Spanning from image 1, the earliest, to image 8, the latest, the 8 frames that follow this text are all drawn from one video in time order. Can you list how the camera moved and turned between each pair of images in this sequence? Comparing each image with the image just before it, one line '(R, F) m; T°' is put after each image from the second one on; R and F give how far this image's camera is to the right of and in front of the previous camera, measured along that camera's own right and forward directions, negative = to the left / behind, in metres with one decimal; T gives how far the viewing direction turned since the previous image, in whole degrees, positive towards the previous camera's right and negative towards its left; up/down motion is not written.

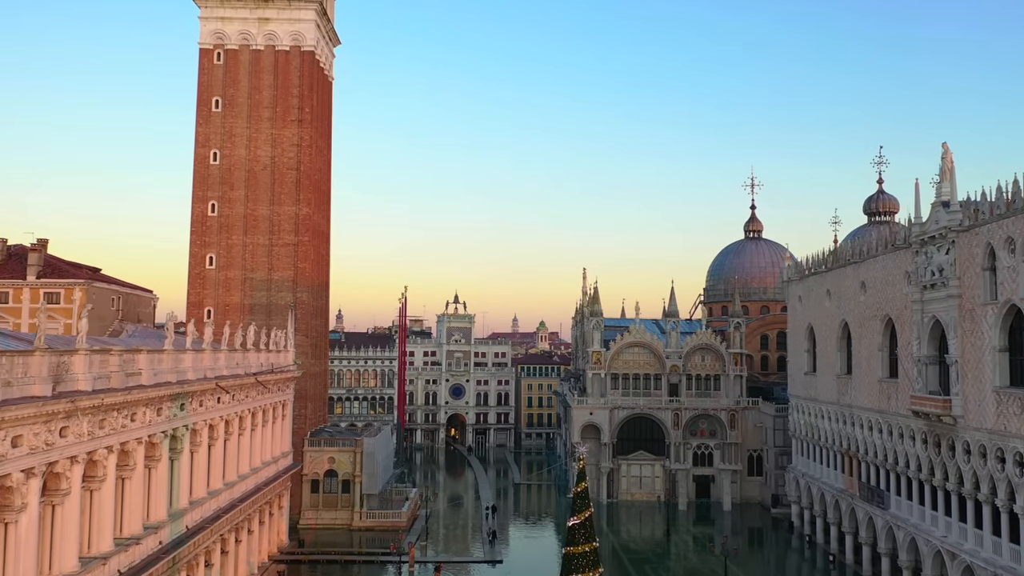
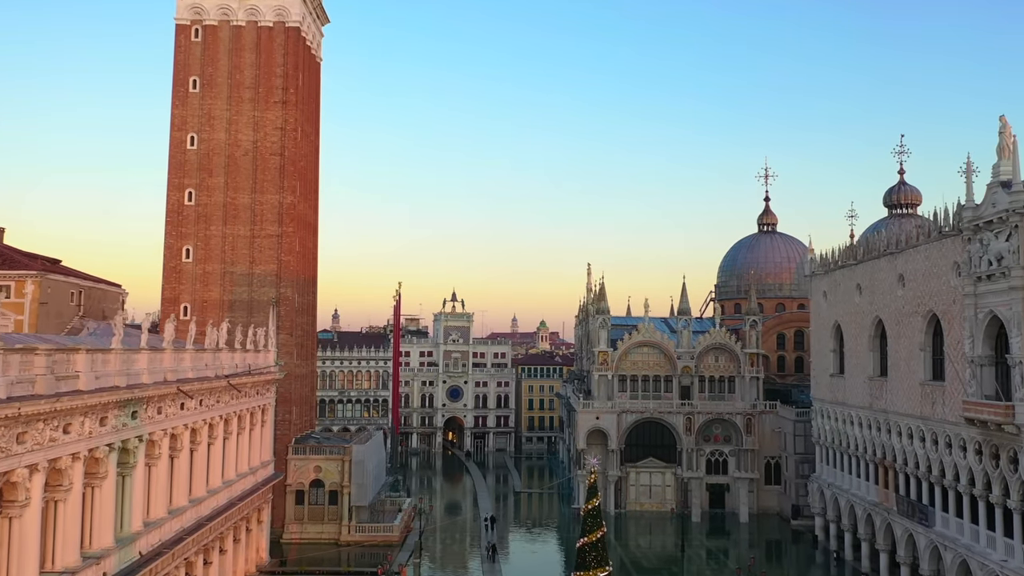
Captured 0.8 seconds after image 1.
(-0.1, +4.7) m; 0°
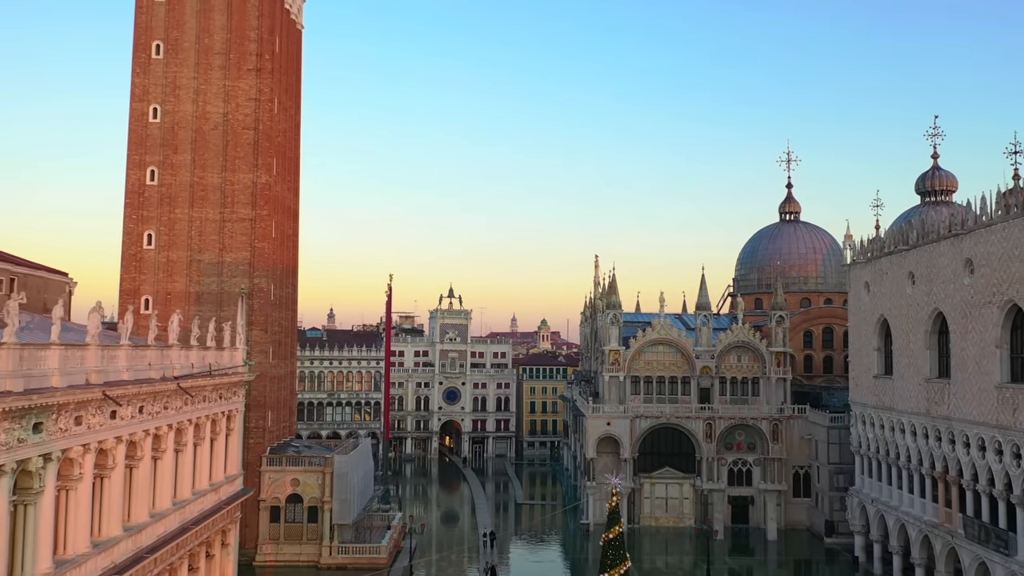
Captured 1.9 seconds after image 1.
(-0.2, +6.4) m; 0°
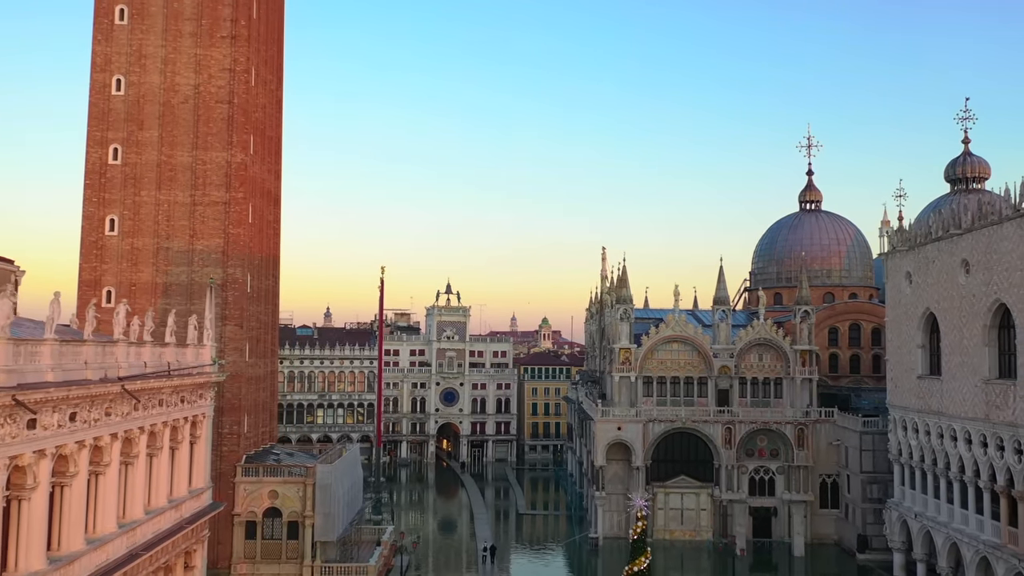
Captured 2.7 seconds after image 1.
(-0.1, +5.0) m; 0°
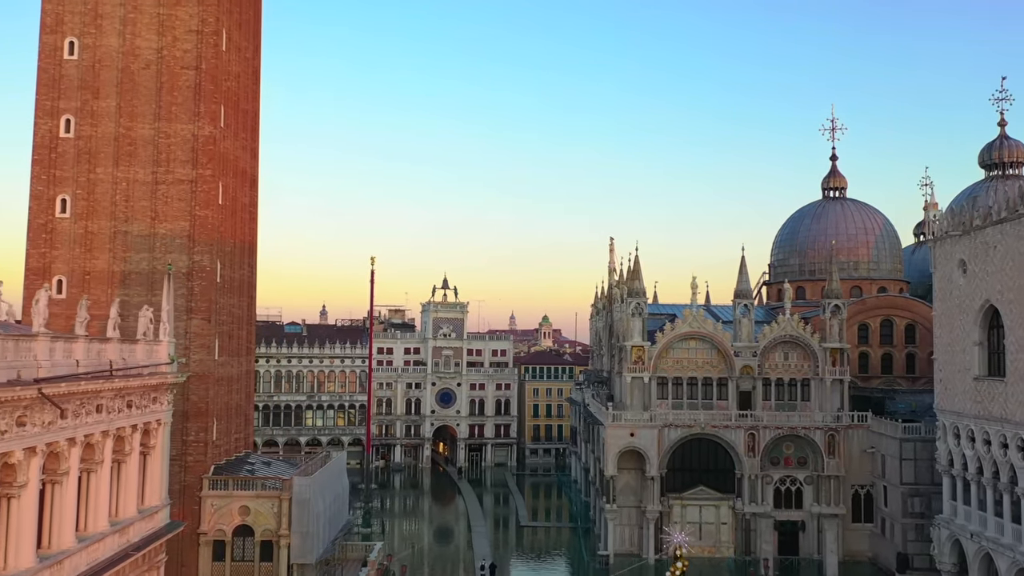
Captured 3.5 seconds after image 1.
(-0.2, +5.2) m; 0°
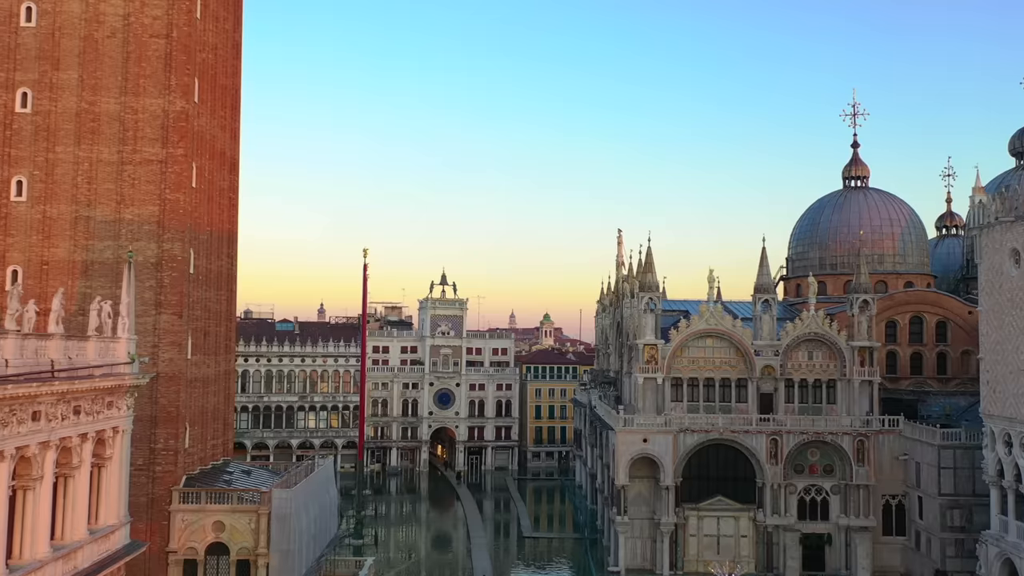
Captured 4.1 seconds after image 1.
(-0.1, +3.9) m; 0°
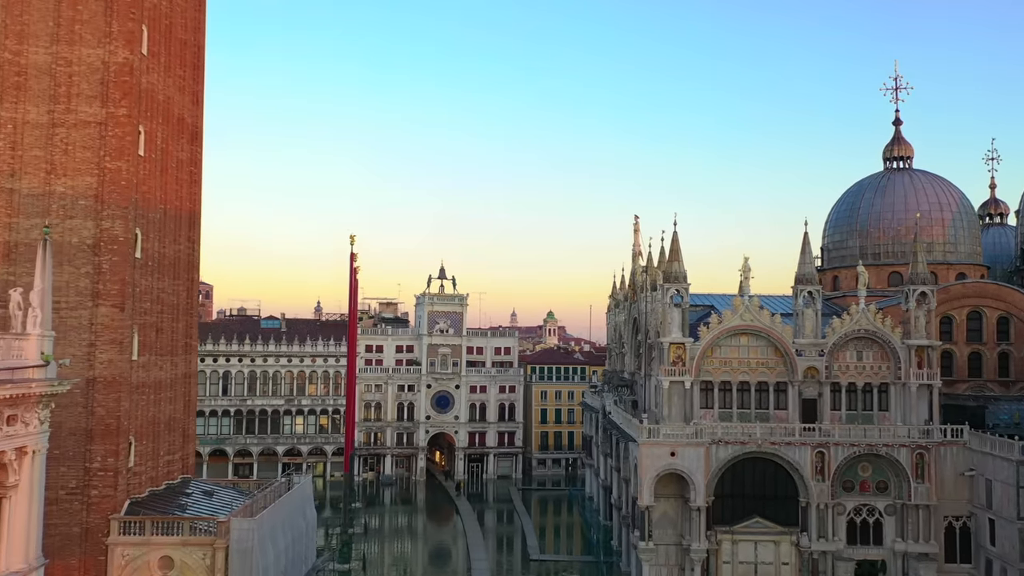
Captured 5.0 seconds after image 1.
(-0.2, +6.2) m; 0°
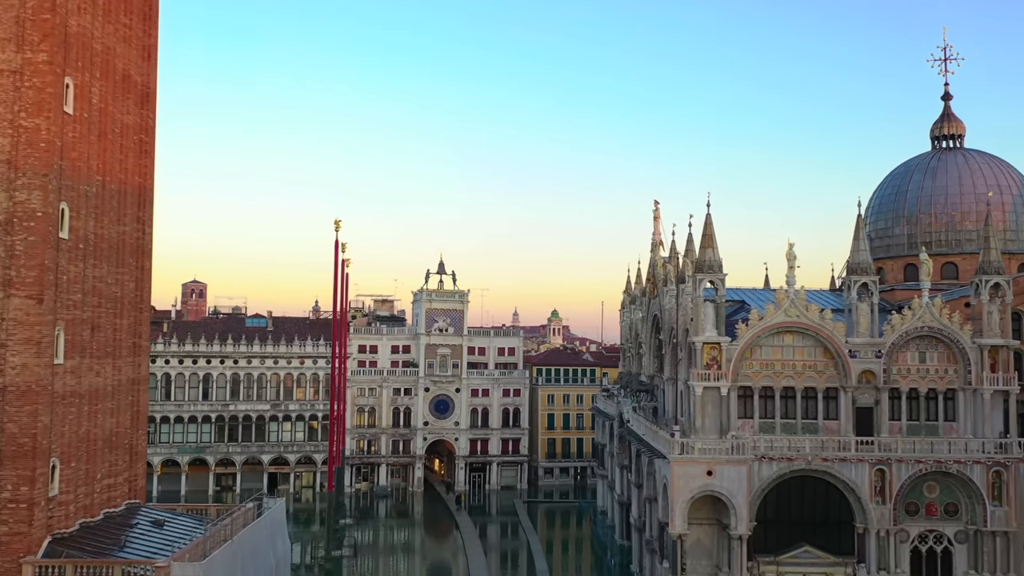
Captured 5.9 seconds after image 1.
(-0.2, +5.9) m; 0°
